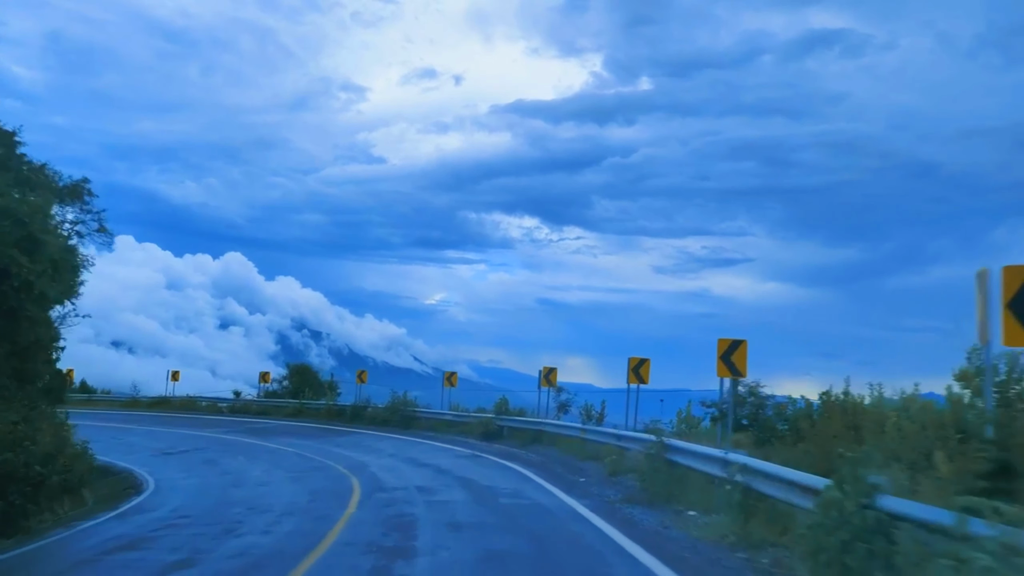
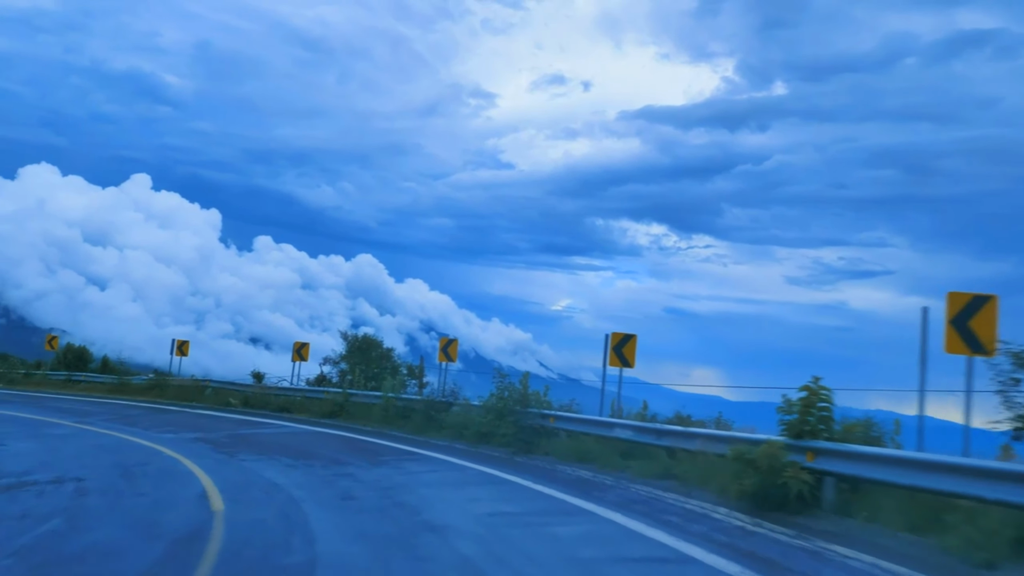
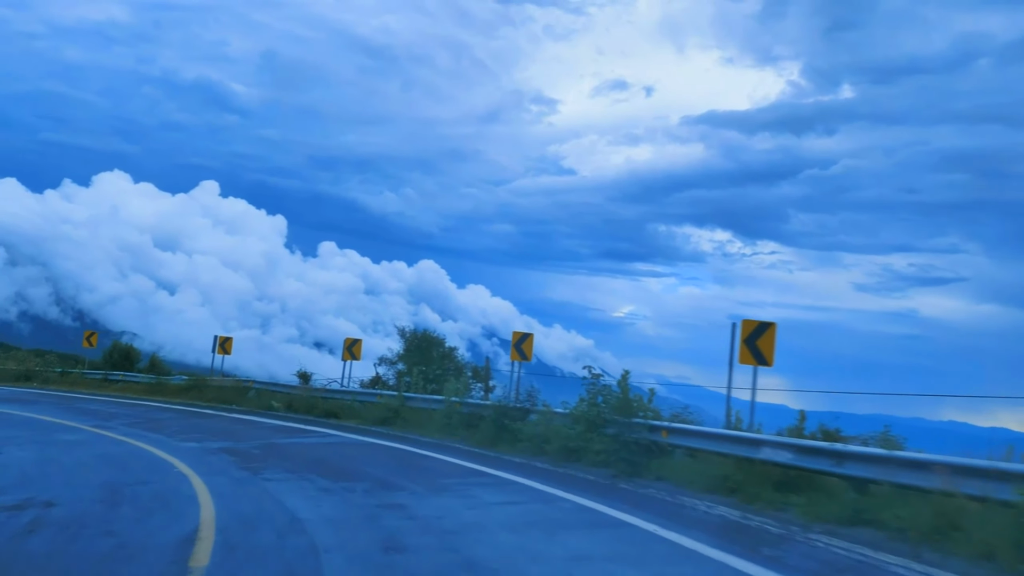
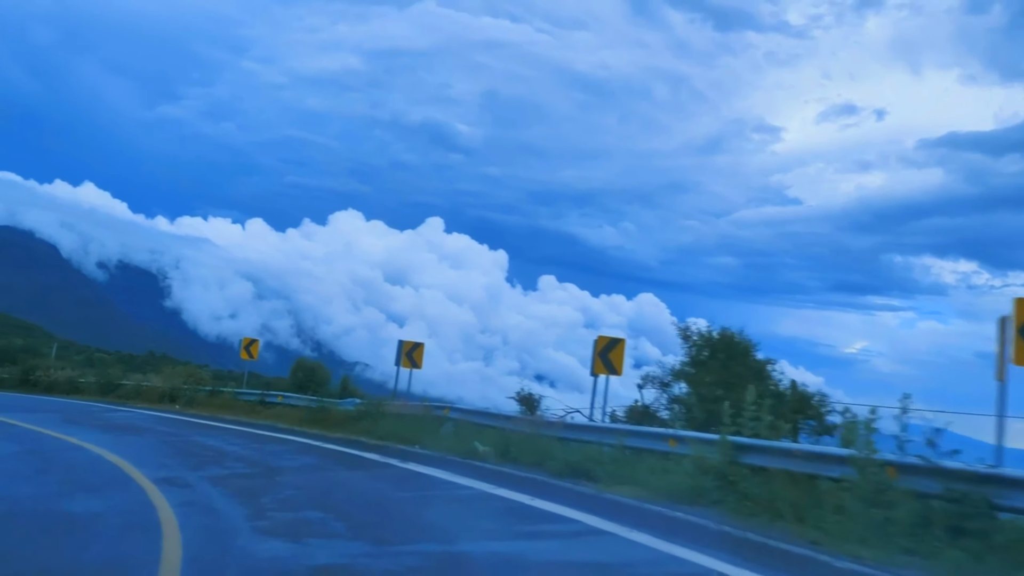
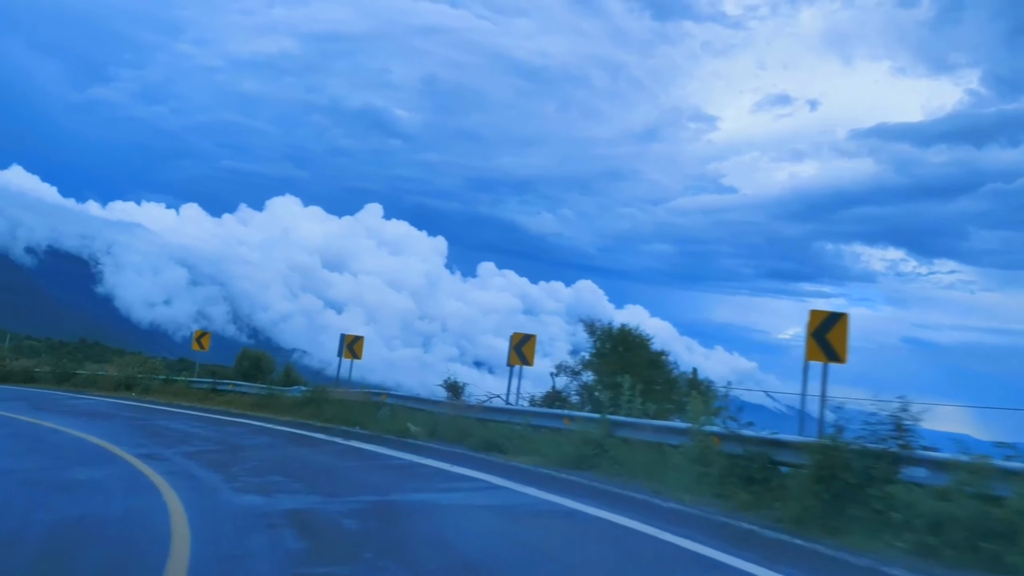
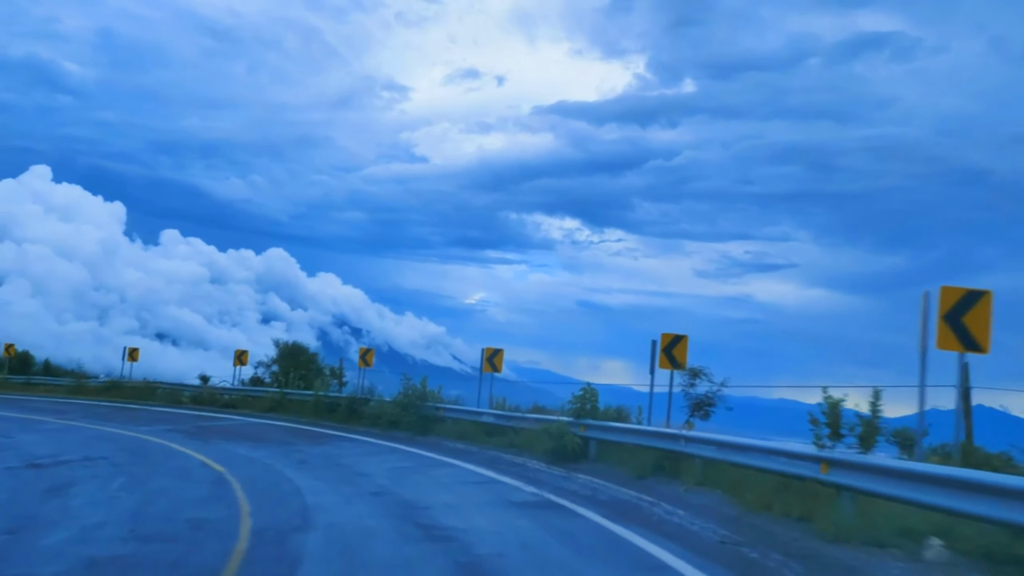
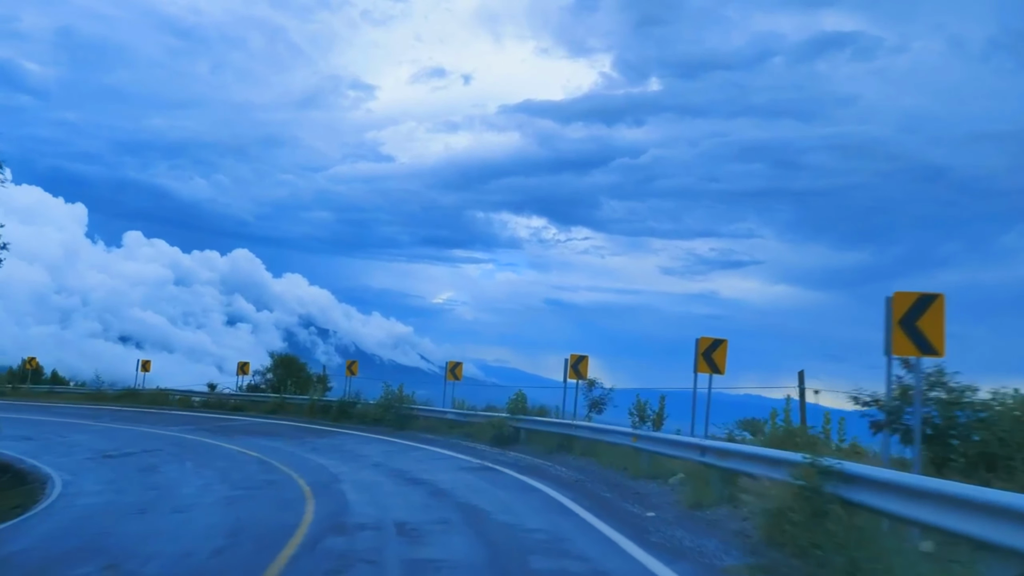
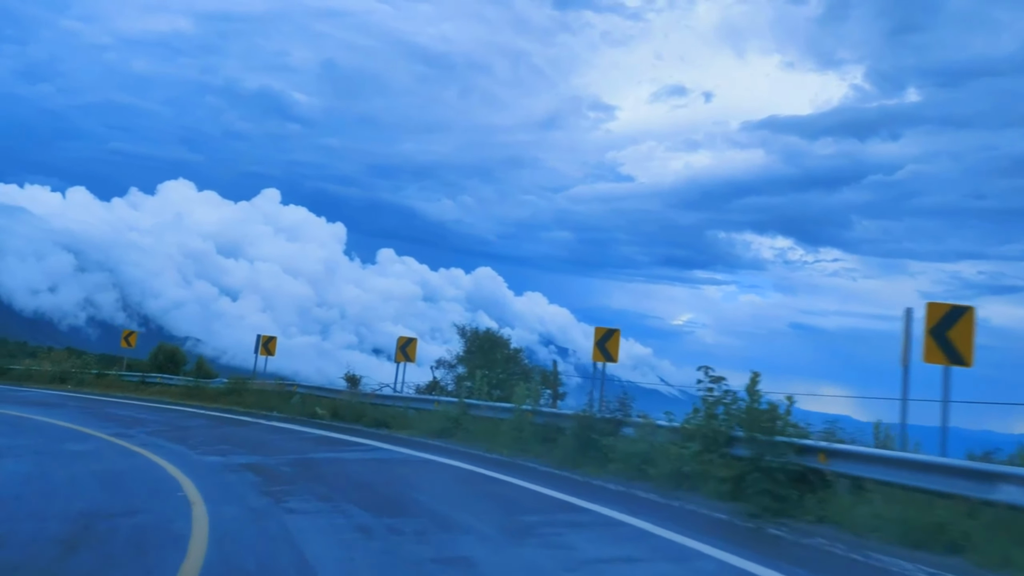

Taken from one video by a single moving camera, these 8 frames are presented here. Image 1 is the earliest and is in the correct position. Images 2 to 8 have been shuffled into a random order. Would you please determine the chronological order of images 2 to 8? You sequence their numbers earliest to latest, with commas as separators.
7, 6, 2, 3, 8, 5, 4
